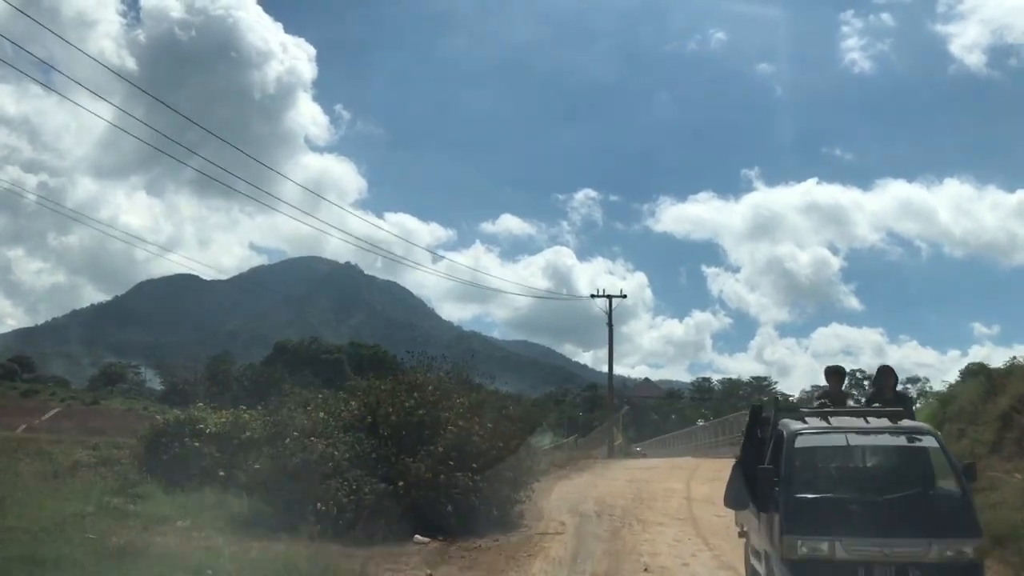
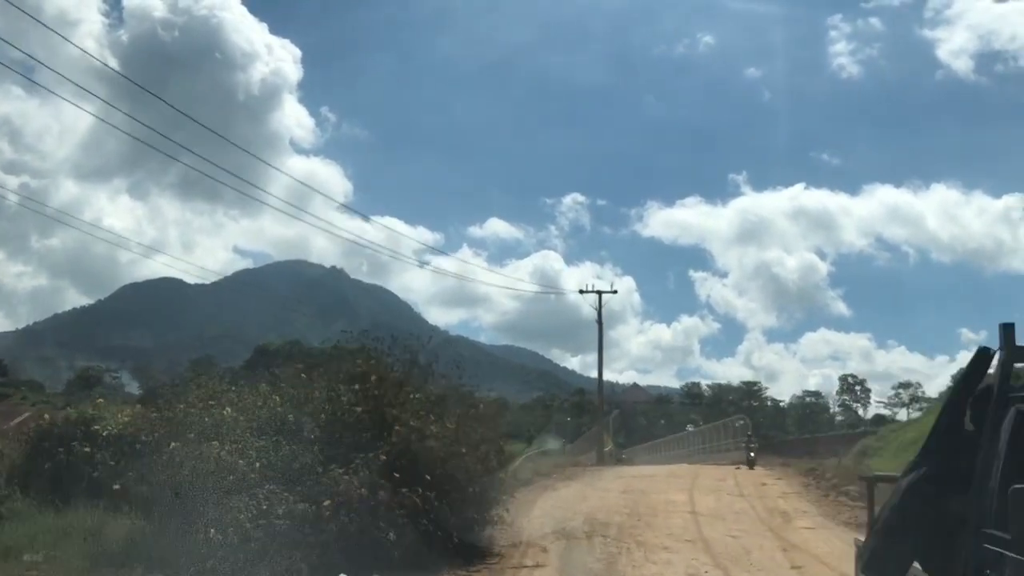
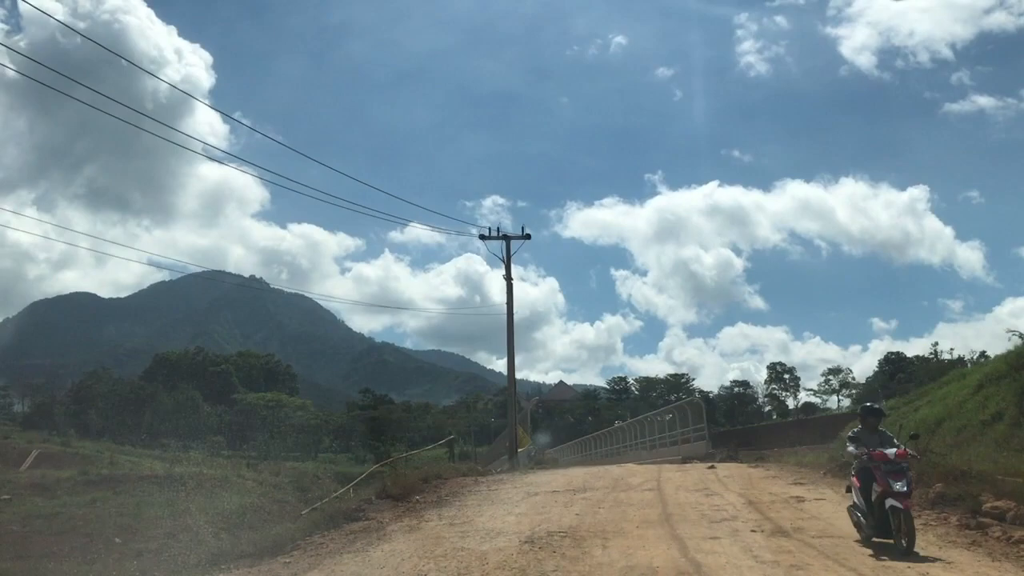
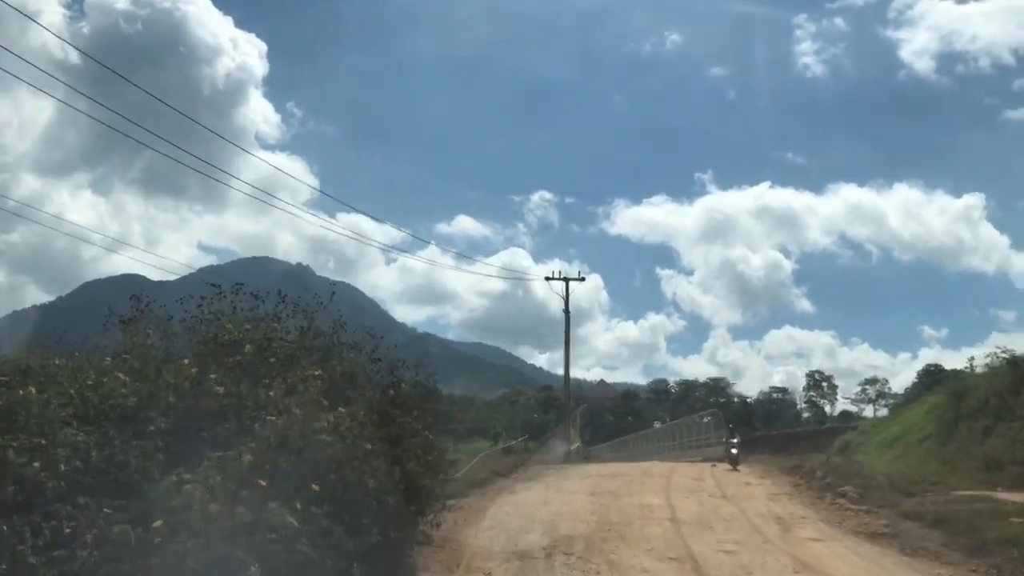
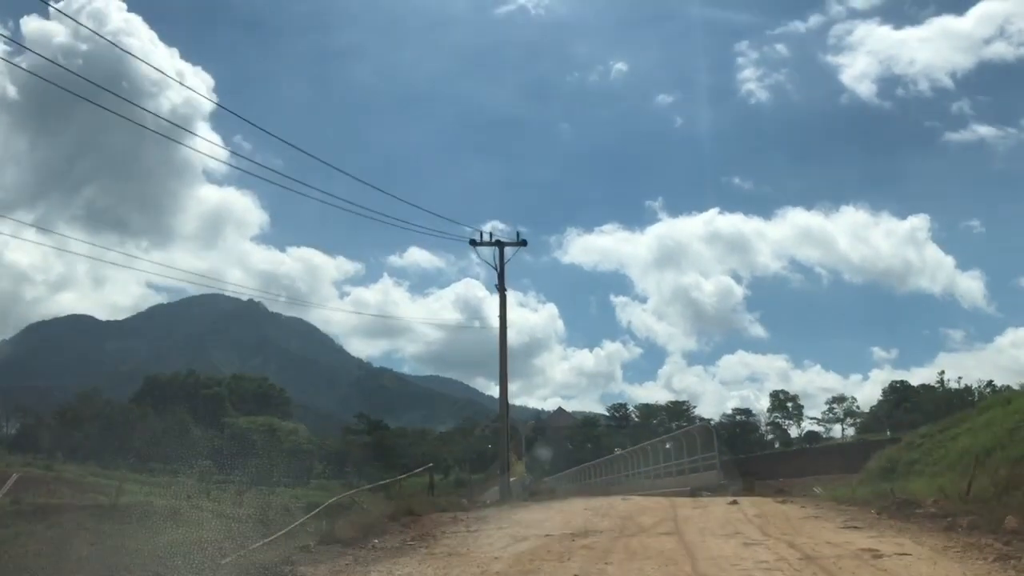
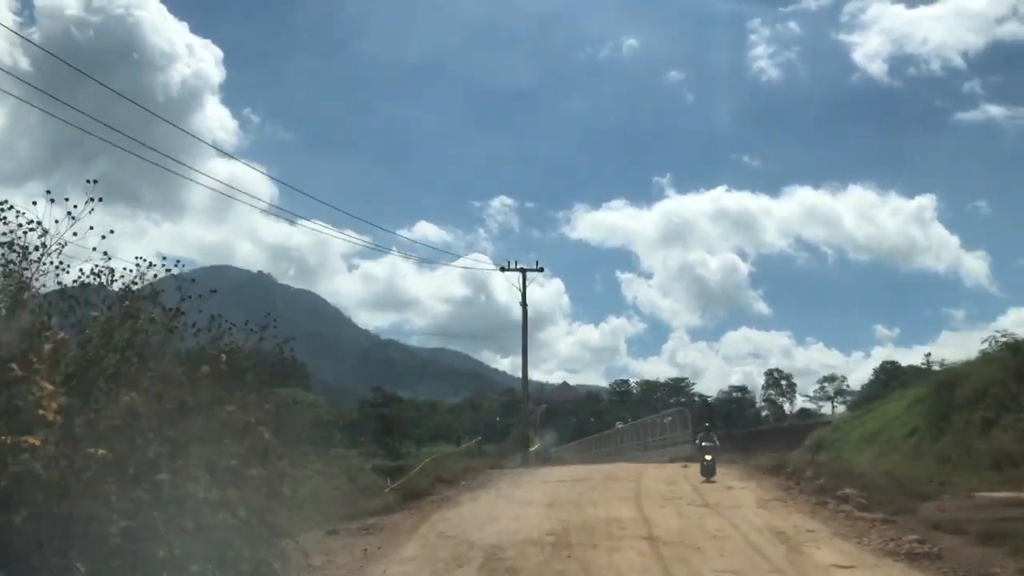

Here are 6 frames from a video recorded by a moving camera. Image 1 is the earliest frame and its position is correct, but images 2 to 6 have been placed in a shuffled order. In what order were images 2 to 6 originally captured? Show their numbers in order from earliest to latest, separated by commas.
2, 4, 6, 3, 5
